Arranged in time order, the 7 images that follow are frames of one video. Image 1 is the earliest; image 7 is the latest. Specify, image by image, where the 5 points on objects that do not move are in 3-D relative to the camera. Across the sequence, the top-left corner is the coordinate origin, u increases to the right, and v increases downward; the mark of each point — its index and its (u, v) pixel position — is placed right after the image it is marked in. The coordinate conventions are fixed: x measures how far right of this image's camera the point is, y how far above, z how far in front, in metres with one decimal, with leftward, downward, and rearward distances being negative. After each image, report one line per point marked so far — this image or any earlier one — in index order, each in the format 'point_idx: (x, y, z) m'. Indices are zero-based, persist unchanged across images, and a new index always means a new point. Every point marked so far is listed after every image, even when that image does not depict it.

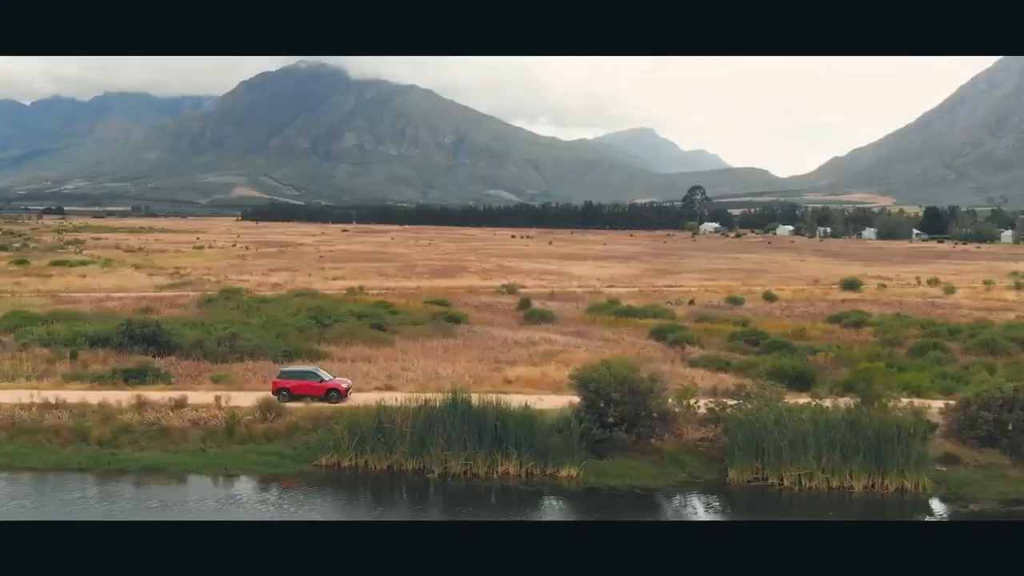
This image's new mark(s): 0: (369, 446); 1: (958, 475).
0: (-1.6, -1.7, +18.8) m
1: (+4.7, -2.0, +17.8) m
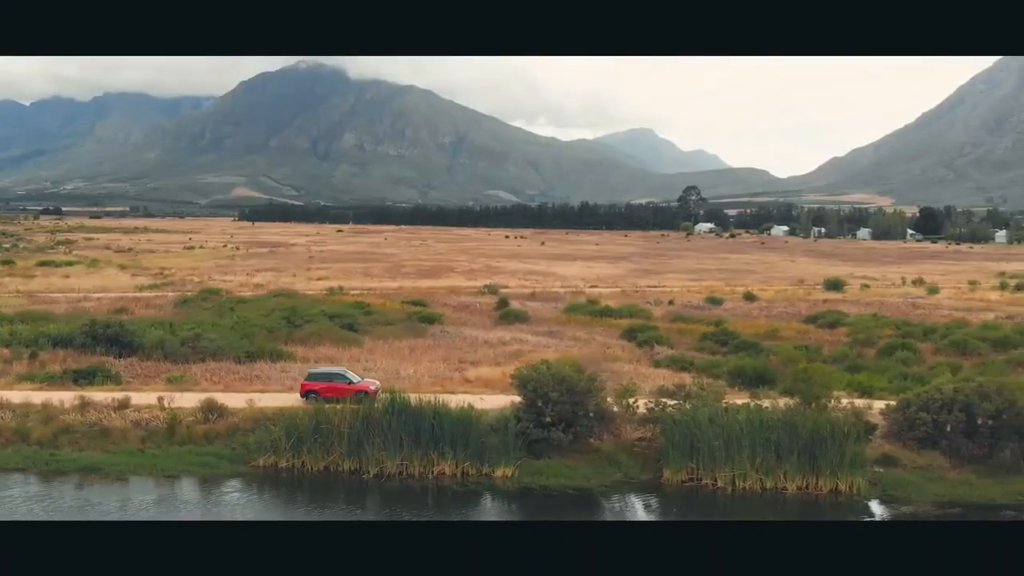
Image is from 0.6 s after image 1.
0: (-2.3, -1.7, +18.7) m
1: (+4.0, -2.0, +17.6) m
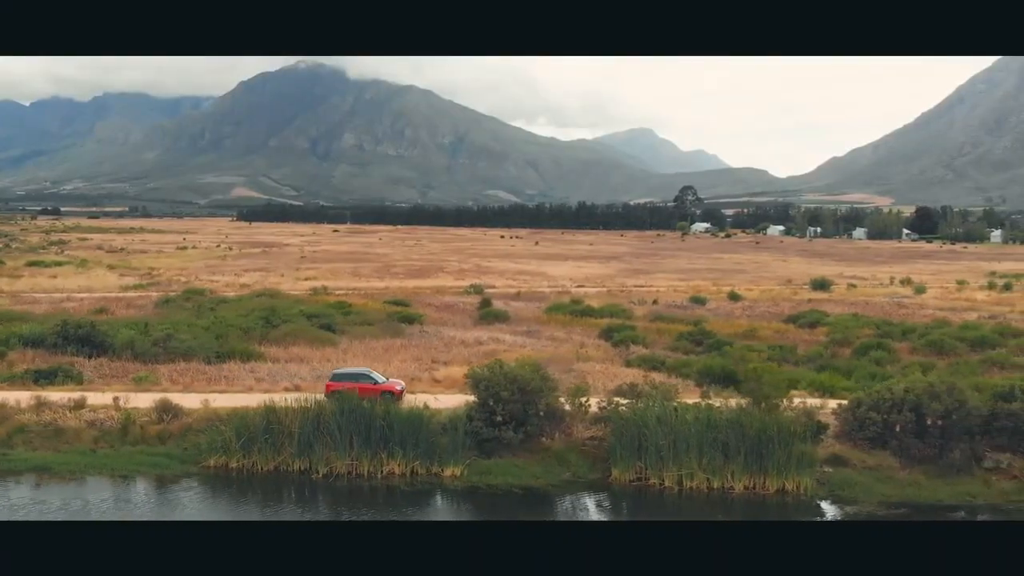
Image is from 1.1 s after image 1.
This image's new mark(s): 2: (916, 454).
0: (-2.8, -1.7, +18.7) m
1: (+3.4, -1.9, +17.6) m
2: (+4.3, -1.7, +17.9) m
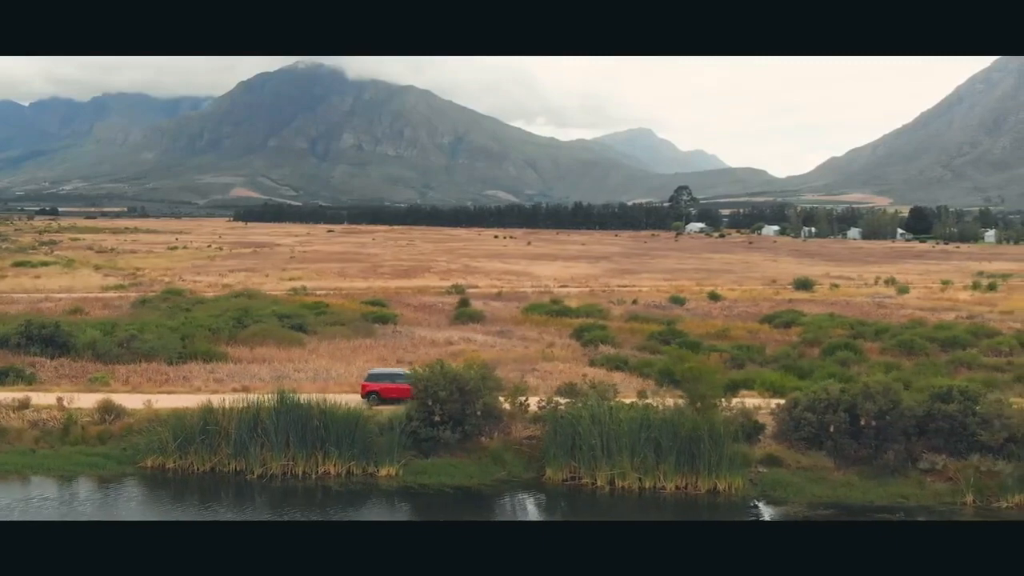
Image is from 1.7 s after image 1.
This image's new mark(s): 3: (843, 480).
0: (-3.5, -1.7, +18.7) m
1: (+2.7, -1.9, +17.6) m
2: (+3.6, -1.7, +17.9) m
3: (+3.4, -2.0, +17.5) m
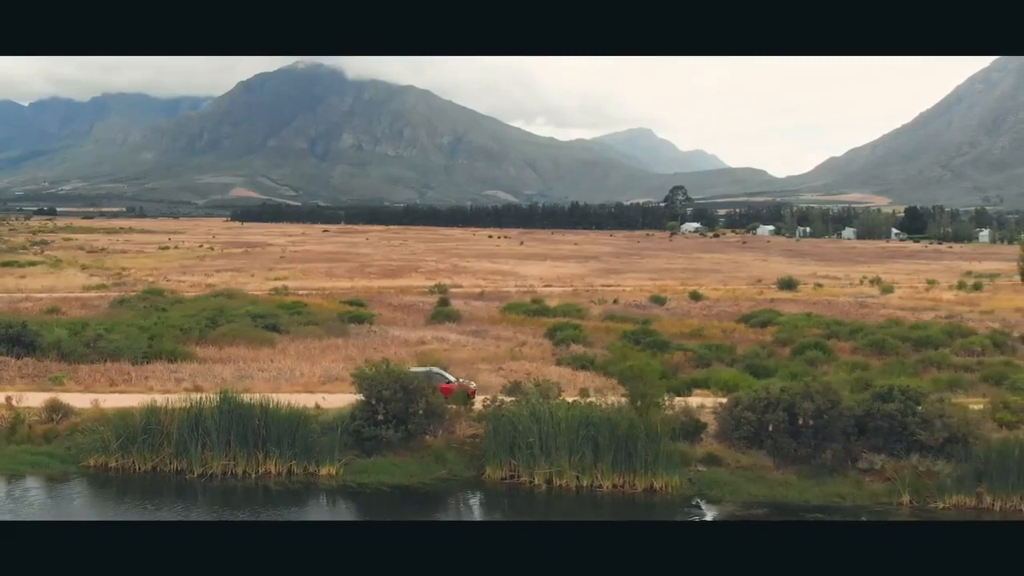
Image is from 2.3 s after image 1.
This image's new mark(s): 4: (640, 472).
0: (-4.1, -1.7, +18.7) m
1: (+2.1, -1.9, +17.6) m
2: (+2.9, -1.7, +17.9) m
3: (+2.8, -2.0, +17.5) m
4: (+1.3, -1.9, +17.3) m
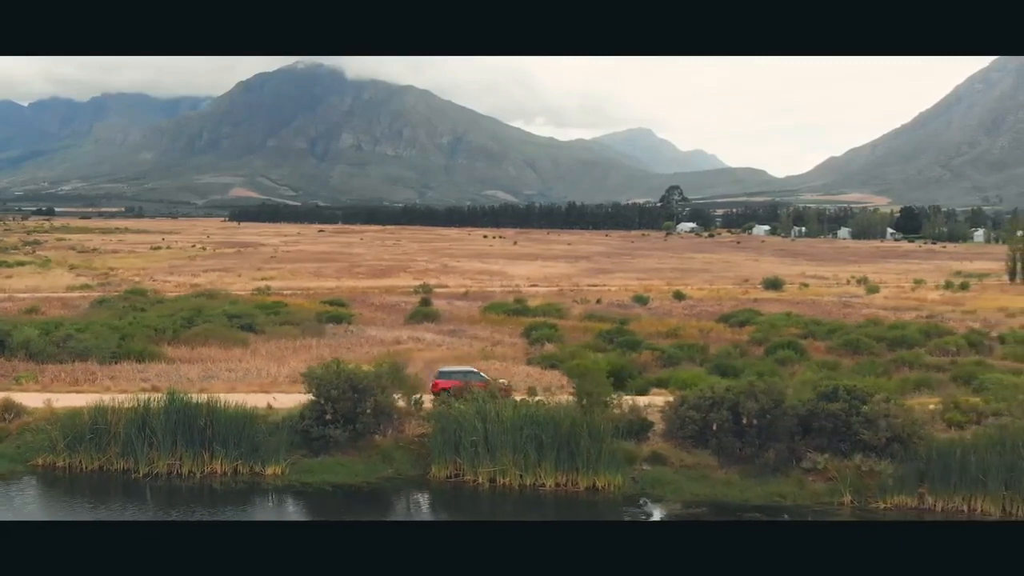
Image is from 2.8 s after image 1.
0: (-4.7, -1.7, +18.7) m
1: (+1.5, -1.9, +17.6) m
2: (+2.4, -1.7, +17.9) m
3: (+2.2, -2.0, +17.5) m
4: (+0.7, -1.9, +17.3) m
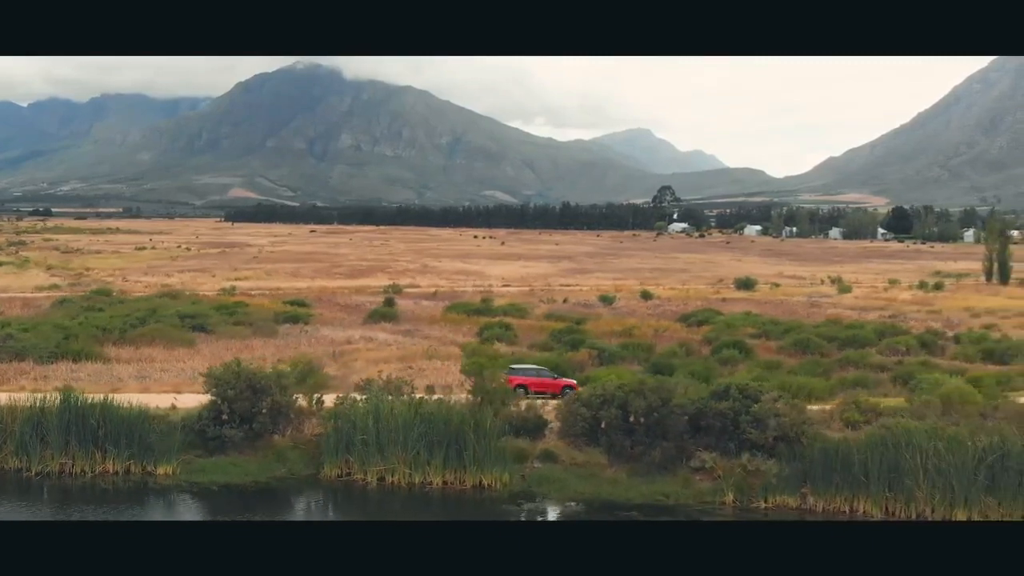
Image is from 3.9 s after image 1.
0: (-5.9, -1.7, +18.7) m
1: (+0.4, -1.9, +17.6) m
2: (+1.2, -1.7, +17.9) m
3: (+1.0, -1.9, +17.5) m
4: (-0.4, -1.8, +17.3) m
